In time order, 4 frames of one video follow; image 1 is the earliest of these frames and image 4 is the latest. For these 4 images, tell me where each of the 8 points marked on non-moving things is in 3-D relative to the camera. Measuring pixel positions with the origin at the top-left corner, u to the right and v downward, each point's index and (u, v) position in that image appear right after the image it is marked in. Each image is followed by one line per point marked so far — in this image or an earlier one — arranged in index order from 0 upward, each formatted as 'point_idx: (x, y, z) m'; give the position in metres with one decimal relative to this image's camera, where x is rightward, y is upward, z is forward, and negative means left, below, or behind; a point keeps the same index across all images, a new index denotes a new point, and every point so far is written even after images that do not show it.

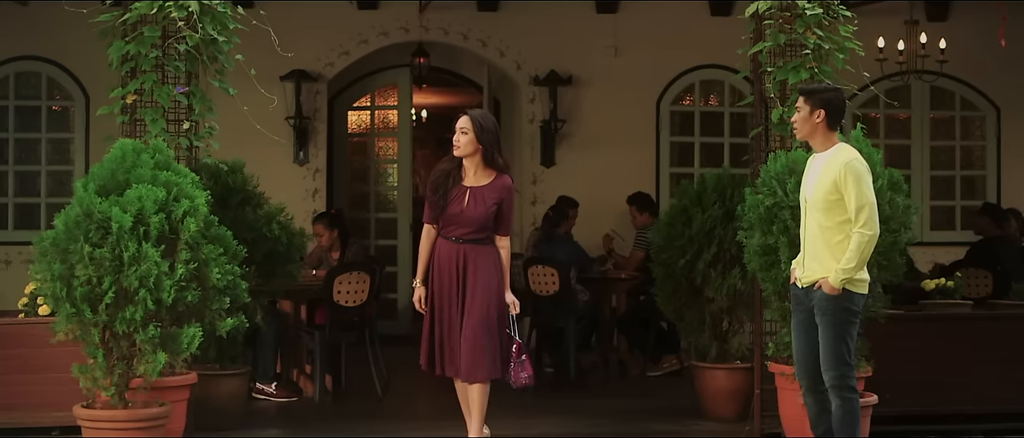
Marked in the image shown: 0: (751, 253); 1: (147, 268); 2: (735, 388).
0: (+1.2, -0.2, +5.7) m
1: (-1.6, -0.2, +5.0) m
2: (+1.3, -1.0, +6.4) m
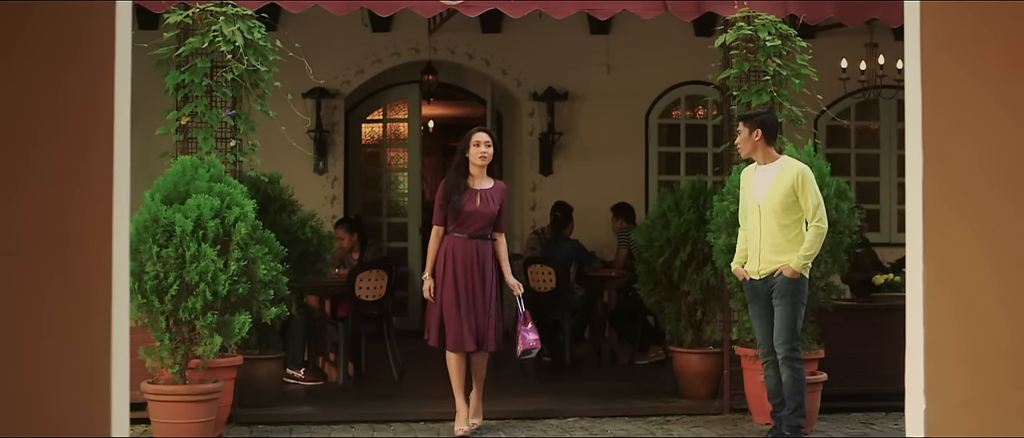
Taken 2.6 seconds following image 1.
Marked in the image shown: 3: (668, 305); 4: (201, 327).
0: (+1.2, -0.2, +6.7) m
1: (-1.6, -0.2, +6.0) m
2: (+1.3, -1.0, +7.4) m
3: (+1.1, -0.6, +7.5) m
4: (-1.7, -0.6, +6.0) m
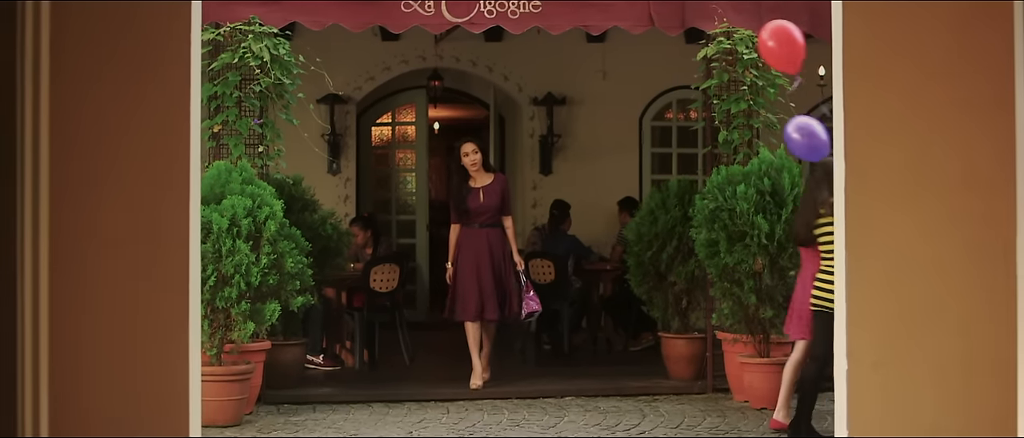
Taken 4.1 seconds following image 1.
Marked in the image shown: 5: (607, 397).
0: (+1.2, -0.2, +7.4) m
1: (-1.6, -0.2, +6.7) m
2: (+1.3, -1.0, +8.1) m
3: (+1.1, -0.6, +8.2) m
4: (-1.7, -0.6, +6.7) m
5: (+0.7, -1.2, +7.8) m
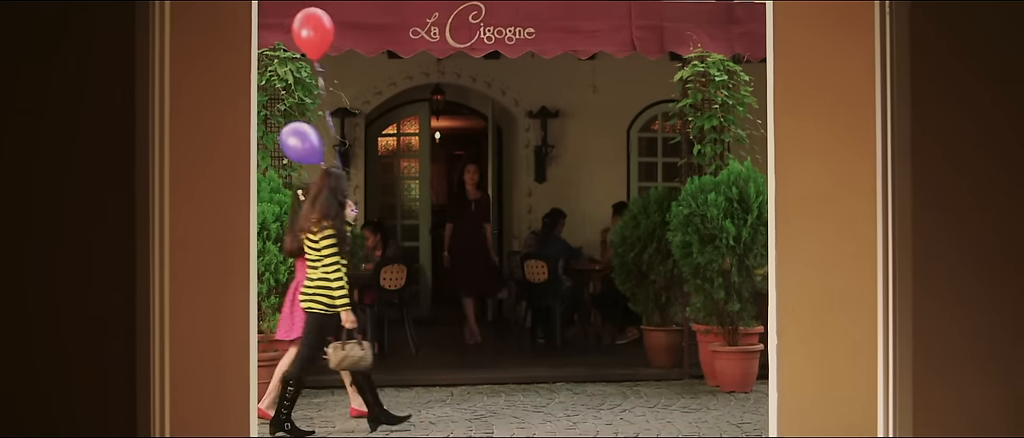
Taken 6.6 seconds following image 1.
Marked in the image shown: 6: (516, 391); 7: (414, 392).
0: (+1.2, -0.2, +8.3) m
1: (-1.7, -0.3, +7.6) m
2: (+1.3, -1.0, +9.0) m
3: (+1.0, -0.6, +9.1) m
4: (-1.7, -0.6, +7.7) m
5: (+0.6, -1.3, +8.7) m
6: (0.0, -1.3, +8.3) m
7: (-0.7, -1.3, +8.3) m
